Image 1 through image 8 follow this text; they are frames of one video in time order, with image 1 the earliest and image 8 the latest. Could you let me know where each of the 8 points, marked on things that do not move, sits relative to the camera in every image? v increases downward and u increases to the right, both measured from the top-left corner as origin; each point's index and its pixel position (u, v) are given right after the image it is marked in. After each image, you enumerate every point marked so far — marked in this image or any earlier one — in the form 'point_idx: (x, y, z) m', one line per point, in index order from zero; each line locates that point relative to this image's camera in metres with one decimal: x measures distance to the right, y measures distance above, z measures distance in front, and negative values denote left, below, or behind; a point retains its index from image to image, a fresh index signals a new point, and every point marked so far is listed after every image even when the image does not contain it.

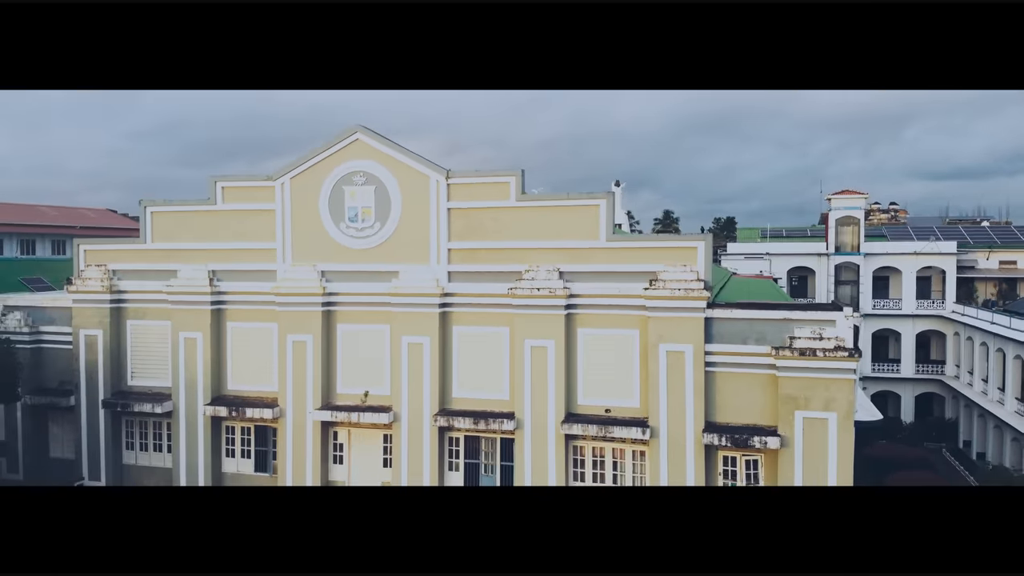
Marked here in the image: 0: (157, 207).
0: (-2.2, +0.5, +4.0) m
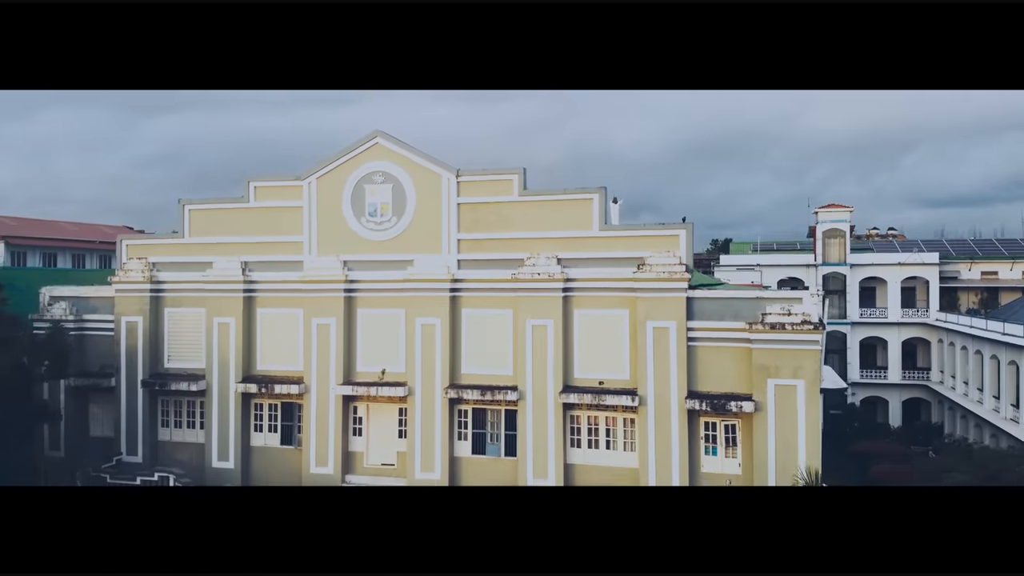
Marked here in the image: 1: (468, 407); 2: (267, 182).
0: (-2.2, +0.6, +4.5) m
1: (-0.3, -0.8, +4.2) m
2: (-1.7, +0.7, +4.4) m
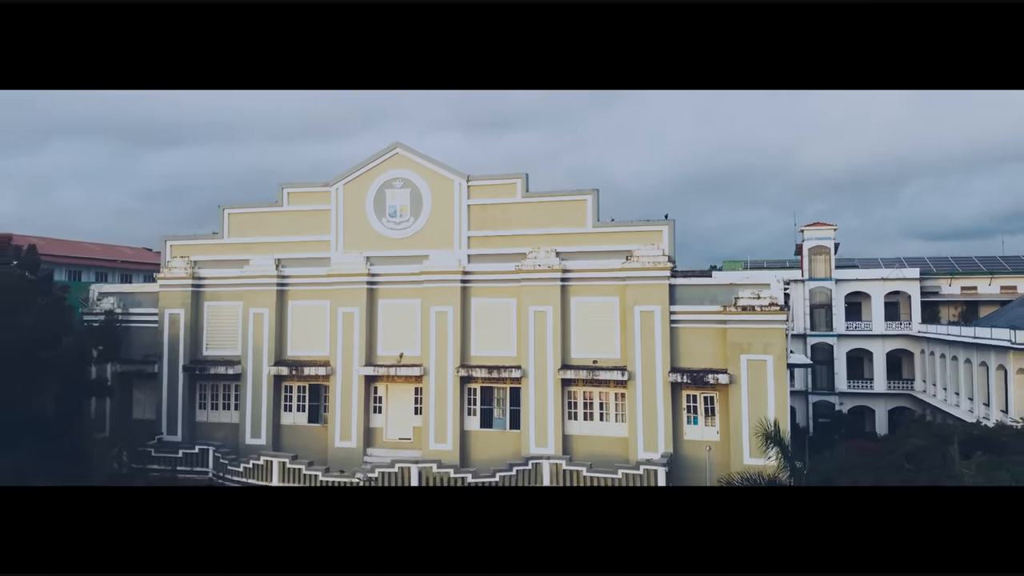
0: (-2.2, +0.6, +5.0) m
1: (-0.3, -0.7, +4.7) m
2: (-1.6, +0.8, +4.9) m
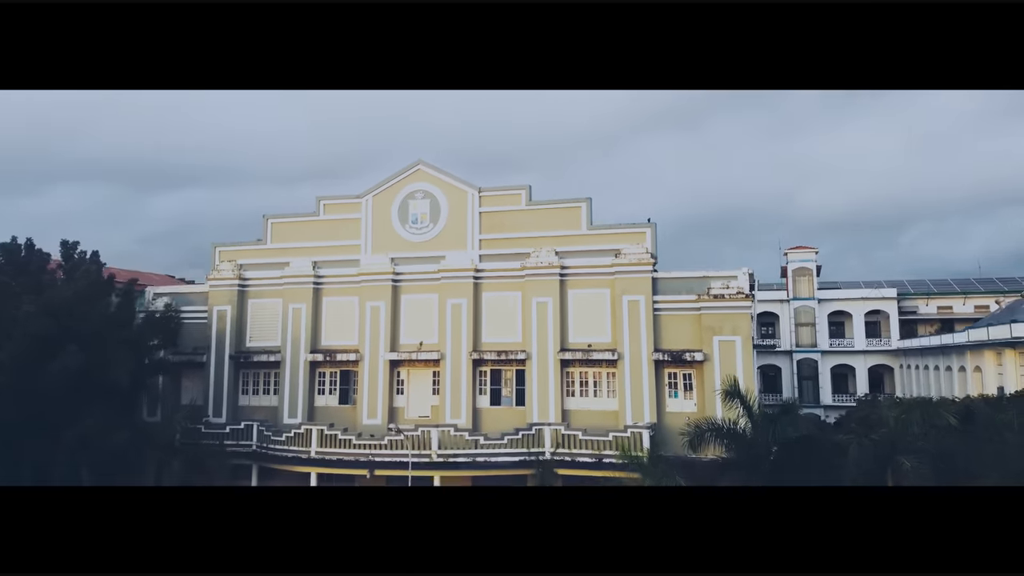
0: (-2.1, +0.6, +5.8) m
1: (-0.2, -0.7, +5.4) m
2: (-1.6, +0.8, +5.7) m
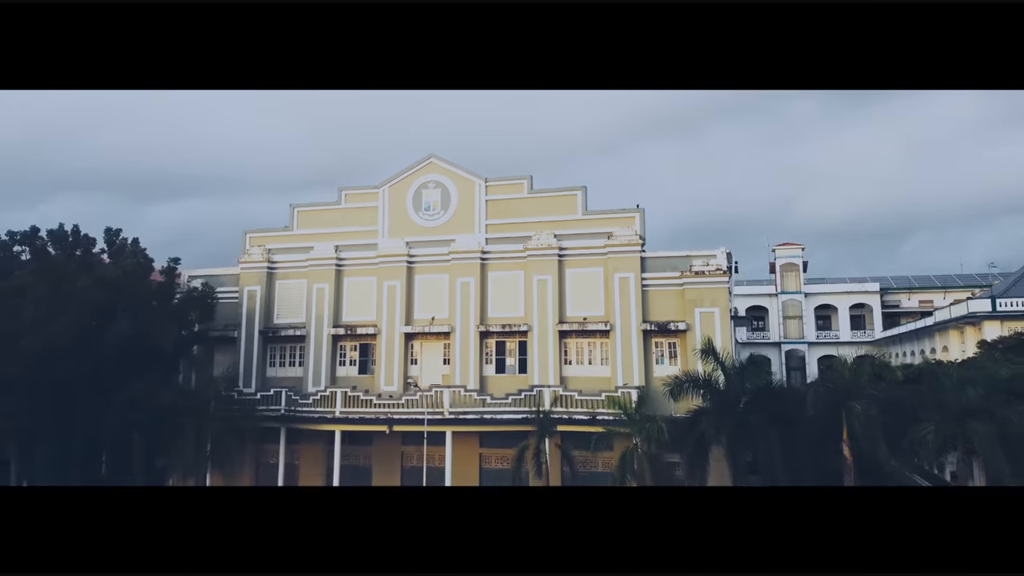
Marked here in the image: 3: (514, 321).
0: (-2.1, +0.8, +6.4) m
1: (-0.2, -0.5, +6.0) m
2: (-1.6, +1.0, +6.3) m
3: (0.0, -0.3, +5.9) m
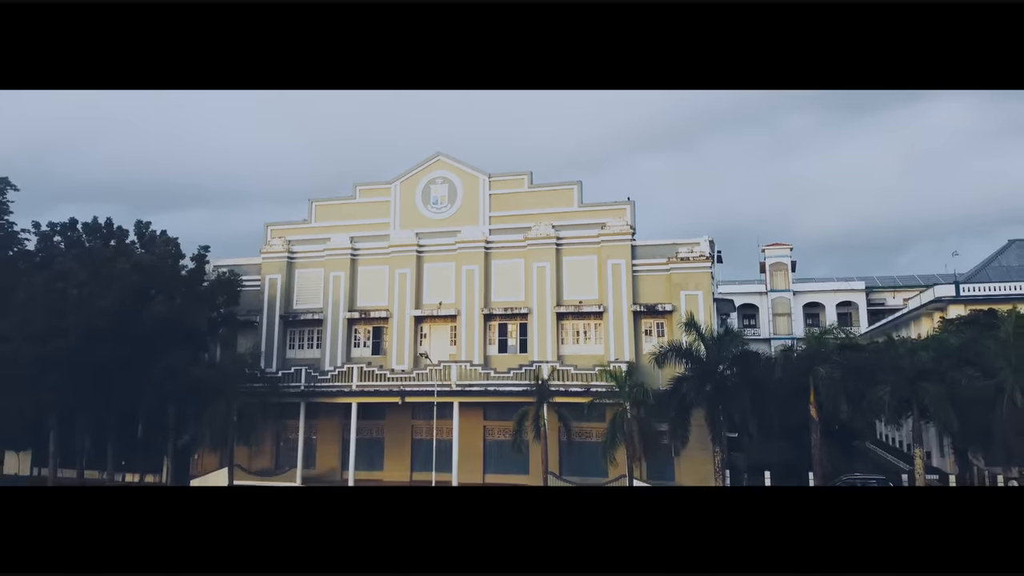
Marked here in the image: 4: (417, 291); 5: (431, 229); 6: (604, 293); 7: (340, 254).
0: (-2.1, +0.9, +7.0) m
1: (-0.2, -0.3, +6.5) m
2: (-1.5, +1.1, +6.9) m
3: (0.0, -0.2, +6.4) m
4: (-1.0, 0.0, +6.7) m
5: (-0.9, +0.6, +6.8) m
6: (+0.9, 0.0, +6.2) m
7: (-1.8, +0.4, +6.9) m
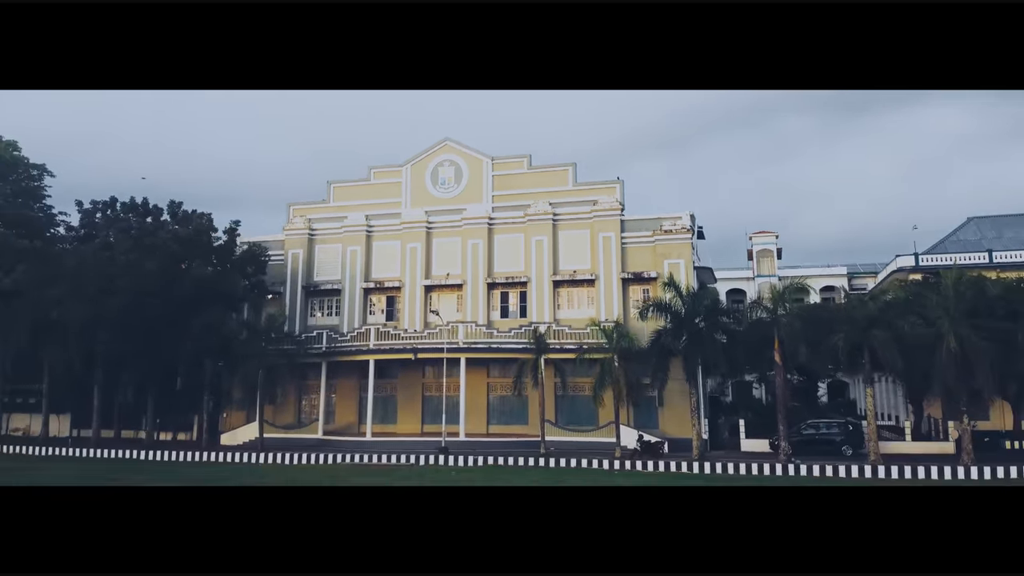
0: (-2.1, +1.2, +7.7) m
1: (-0.2, 0.0, +7.2) m
2: (-1.5, +1.4, +7.6) m
3: (0.0, +0.1, +7.1) m
4: (-1.0, +0.3, +7.3) m
5: (-0.8, +0.9, +7.4) m
6: (+0.9, +0.3, +6.9) m
7: (-1.8, +0.7, +7.6) m
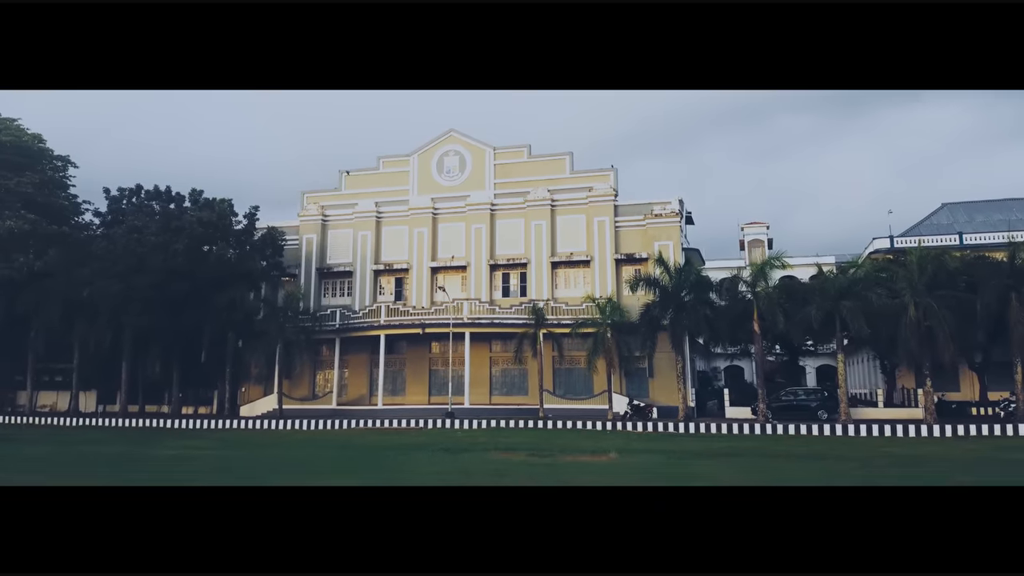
0: (-2.1, +1.5, +8.2) m
1: (-0.1, +0.2, +7.6) m
2: (-1.5, +1.6, +8.1) m
3: (0.0, +0.4, +7.6) m
4: (-1.0, +0.5, +7.8) m
5: (-0.8, +1.2, +7.9) m
6: (+0.9, +0.5, +7.4) m
7: (-1.8, +0.9, +8.1) m
